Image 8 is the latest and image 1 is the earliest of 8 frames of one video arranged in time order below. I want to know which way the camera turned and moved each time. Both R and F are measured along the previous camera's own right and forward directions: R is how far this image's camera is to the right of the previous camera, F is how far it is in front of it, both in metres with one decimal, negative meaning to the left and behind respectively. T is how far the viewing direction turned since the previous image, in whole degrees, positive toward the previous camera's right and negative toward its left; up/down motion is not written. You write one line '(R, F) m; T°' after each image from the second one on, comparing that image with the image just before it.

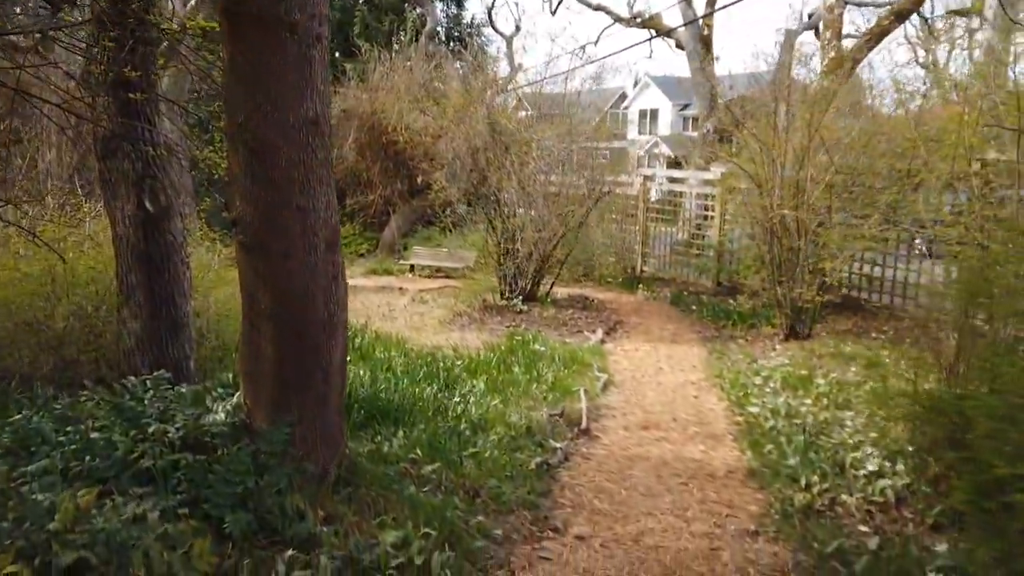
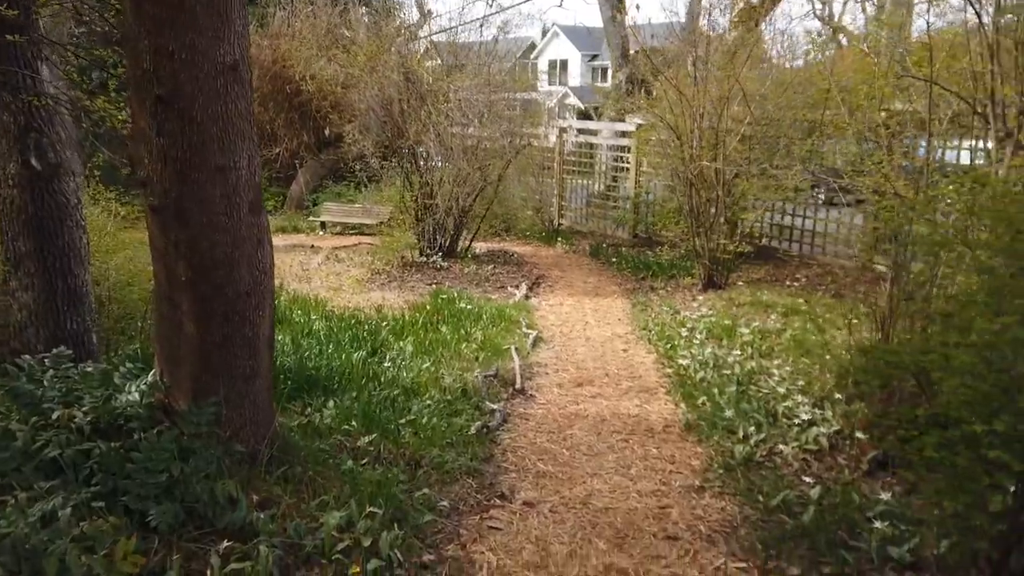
(-0.1, +0.2) m; +7°
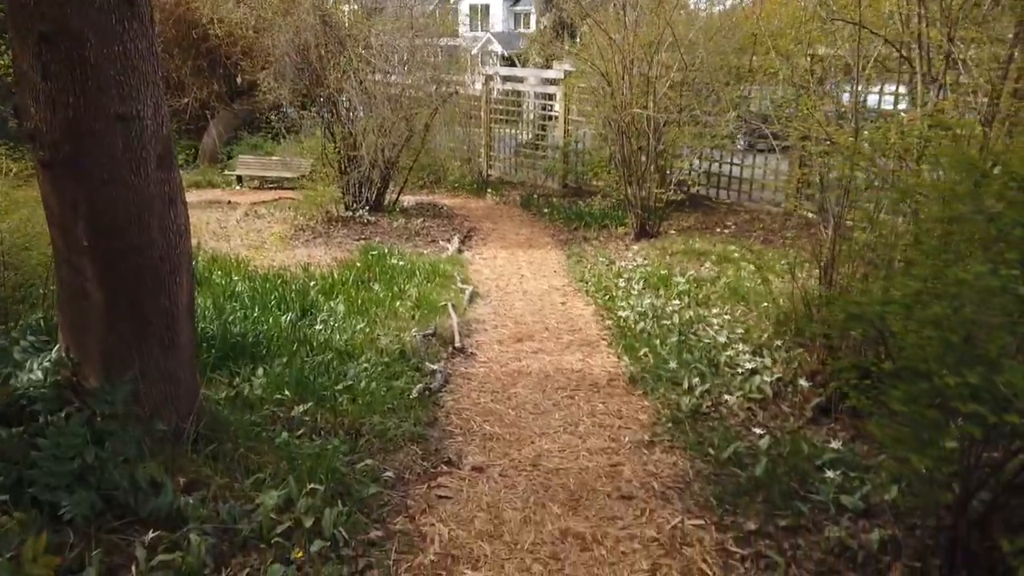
(-0.1, +0.2) m; +6°
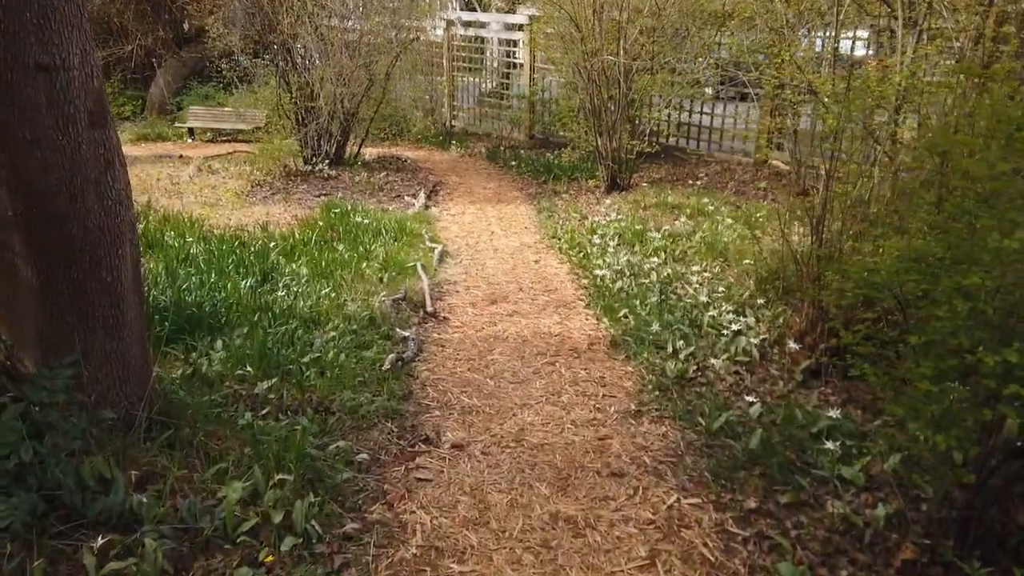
(-0.1, +0.2) m; +3°
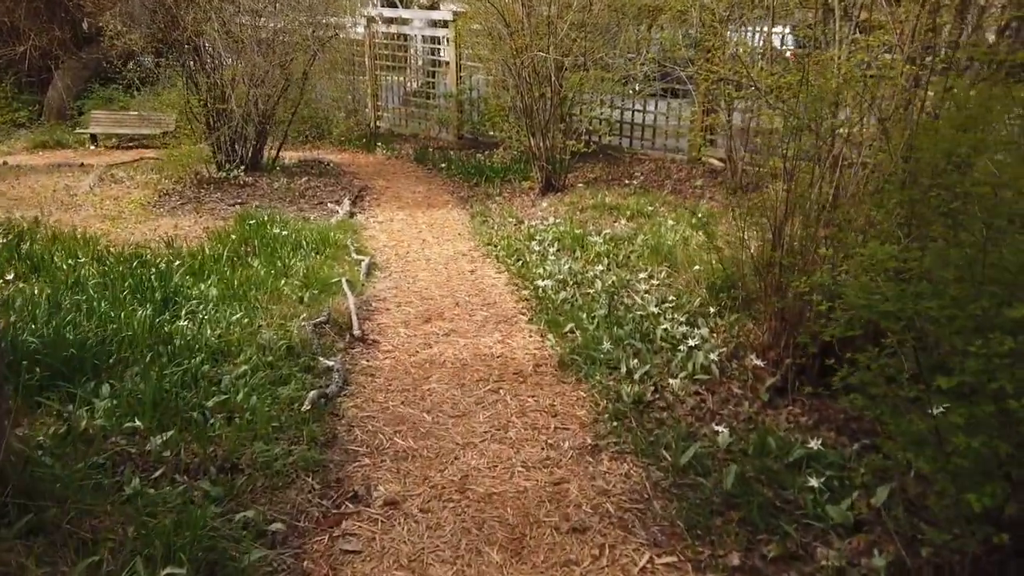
(0.0, +0.4) m; +5°
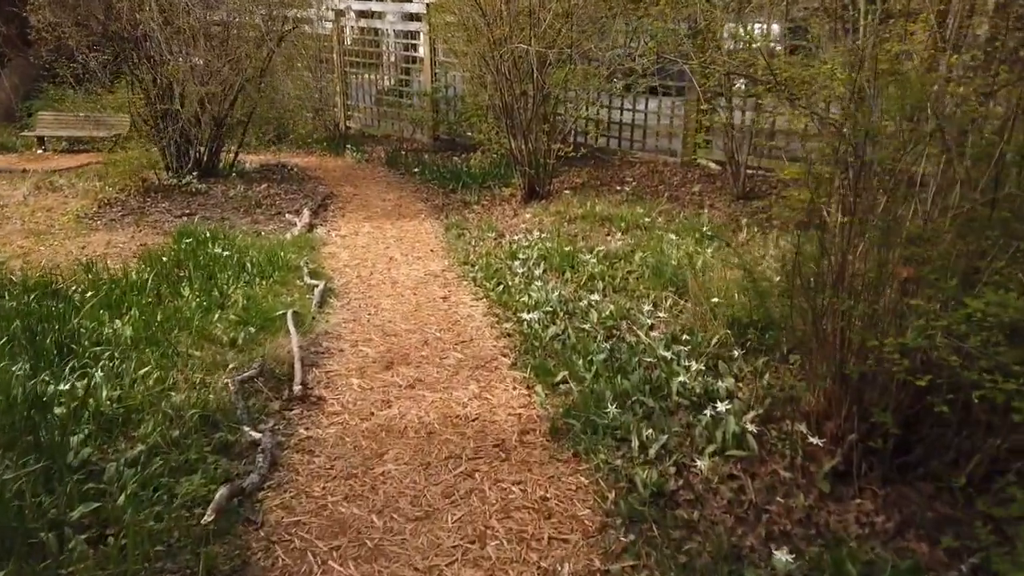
(0.0, +0.9) m; +1°
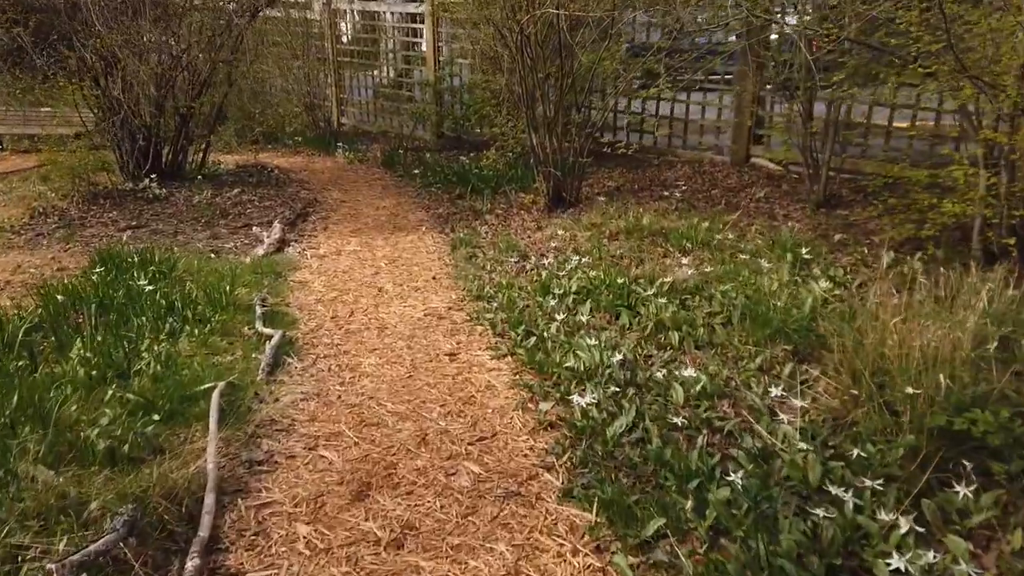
(-0.2, +1.6) m; 0°
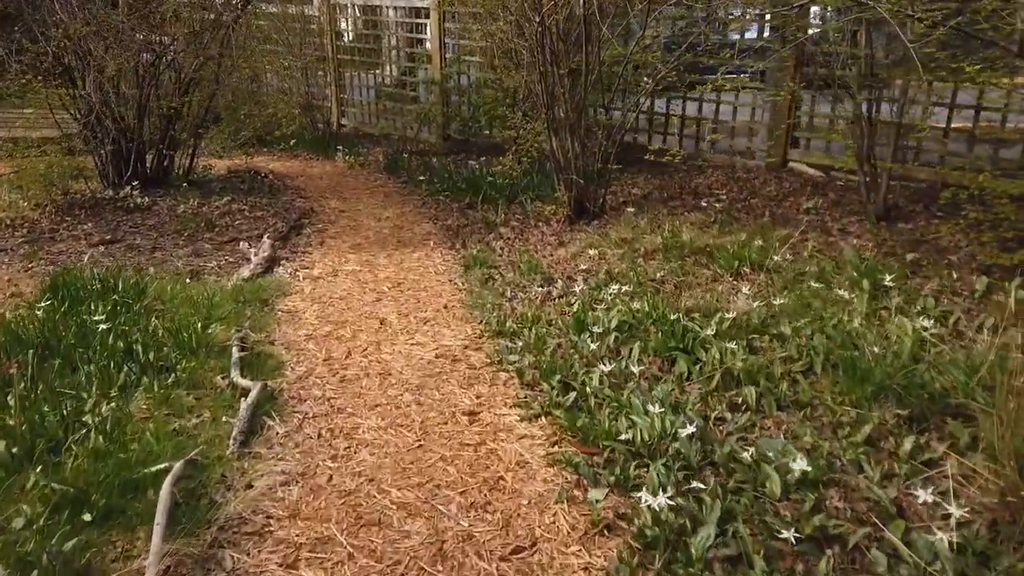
(-0.1, +0.7) m; 0°
